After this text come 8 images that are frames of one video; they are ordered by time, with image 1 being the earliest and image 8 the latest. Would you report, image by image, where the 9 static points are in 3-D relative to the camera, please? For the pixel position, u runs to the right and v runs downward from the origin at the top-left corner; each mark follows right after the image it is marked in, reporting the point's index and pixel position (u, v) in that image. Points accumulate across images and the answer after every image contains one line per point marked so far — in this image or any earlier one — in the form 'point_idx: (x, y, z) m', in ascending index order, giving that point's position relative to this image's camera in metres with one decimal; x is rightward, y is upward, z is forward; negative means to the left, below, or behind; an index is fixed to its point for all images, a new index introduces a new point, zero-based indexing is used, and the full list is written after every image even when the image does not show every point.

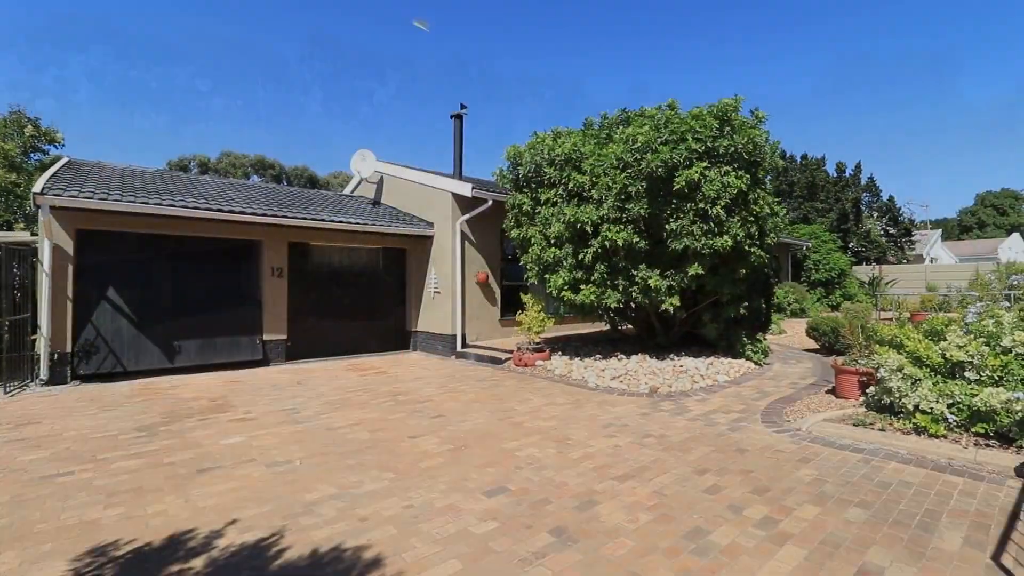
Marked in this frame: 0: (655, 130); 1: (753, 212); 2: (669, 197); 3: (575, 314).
0: (+2.1, +2.3, +7.0) m
1: (+3.5, +1.1, +7.1) m
2: (+2.3, +1.4, +7.1) m
3: (+1.1, -0.4, +8.4) m
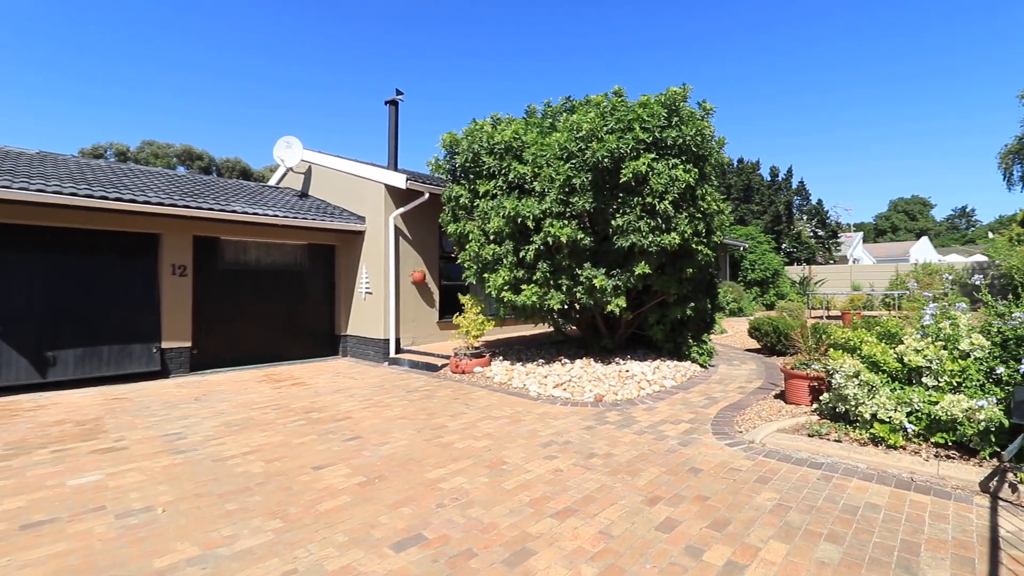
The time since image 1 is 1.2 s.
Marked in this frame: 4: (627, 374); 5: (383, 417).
0: (+1.2, +2.3, +6.5) m
1: (+2.6, +1.1, +6.7) m
2: (+1.4, +1.4, +6.6) m
3: (0.0, -0.5, +7.8) m
4: (+1.6, -1.3, +7.0) m
5: (-1.5, -1.5, +5.7) m
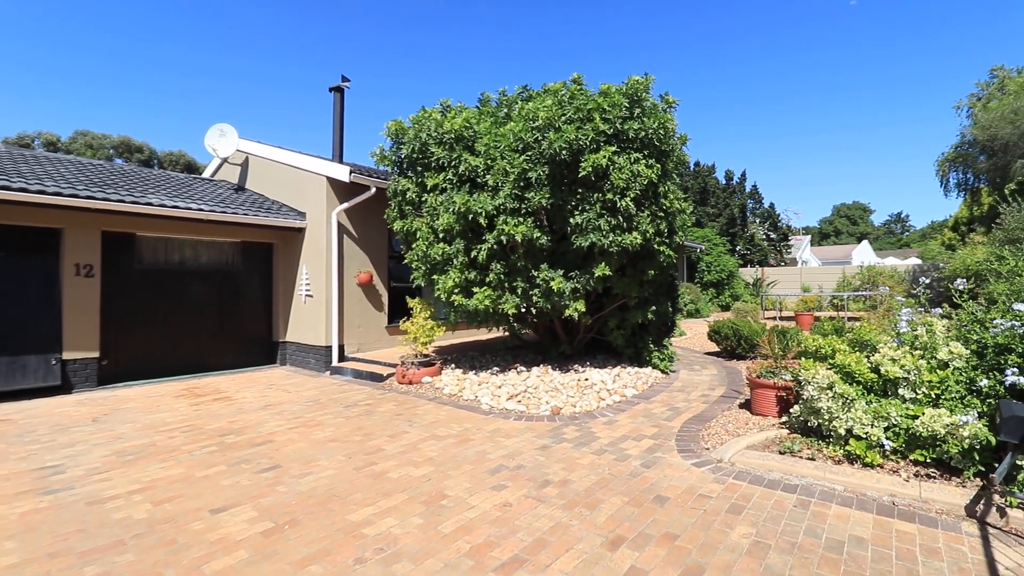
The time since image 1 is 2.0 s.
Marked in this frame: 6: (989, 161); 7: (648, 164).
0: (+0.6, +2.2, +6.0) m
1: (+2.0, +1.1, +6.3) m
2: (+0.7, +1.3, +6.1) m
3: (-0.7, -0.5, +7.2) m
4: (+1.0, -1.3, +6.5) m
5: (-2.1, -1.6, +5.0) m
6: (+16.6, +4.4, +16.7) m
7: (+1.7, +1.5, +6.0) m
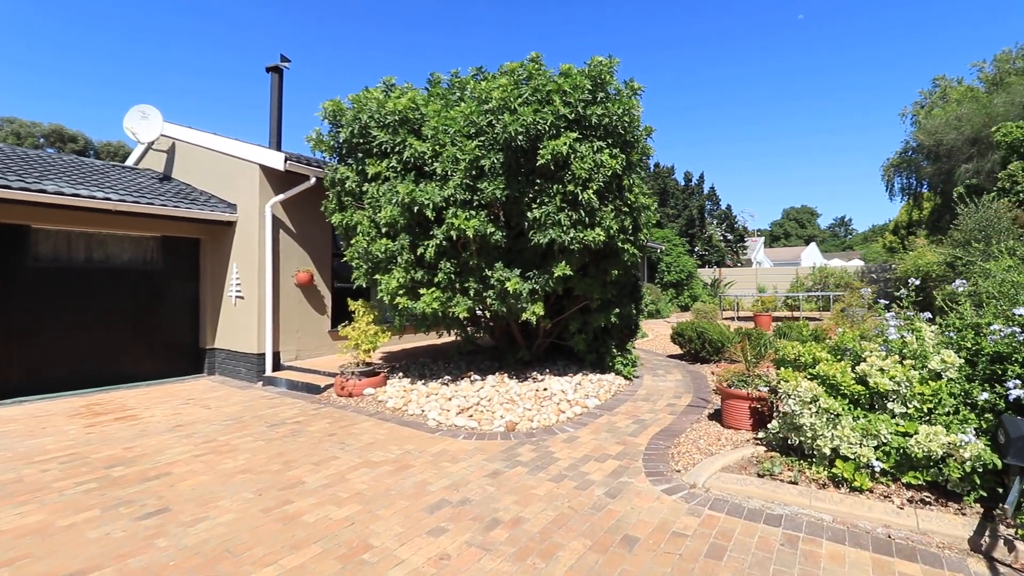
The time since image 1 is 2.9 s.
0: (0.0, +2.2, +5.4) m
1: (+1.4, +1.1, +5.8) m
2: (+0.2, +1.3, +5.5) m
3: (-1.3, -0.5, +6.5) m
4: (+0.4, -1.3, +6.0) m
5: (-2.6, -1.6, +4.2) m
6: (+15.1, +4.4, +17.3) m
7: (+1.1, +1.5, +5.5) m
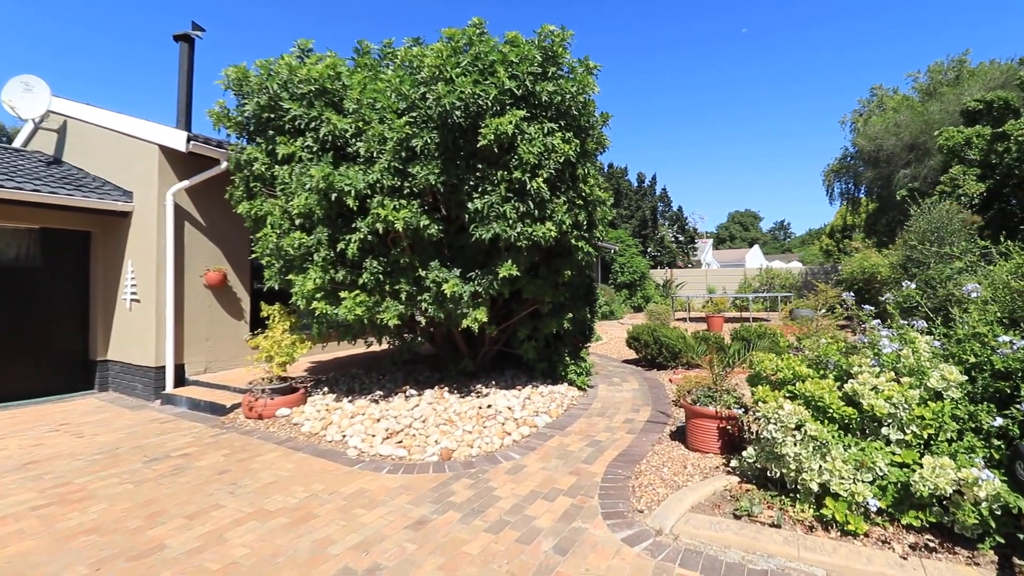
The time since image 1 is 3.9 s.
0: (-0.6, +2.2, +4.6) m
1: (+0.7, +1.0, +5.2) m
2: (-0.5, +1.3, +4.8) m
3: (-2.0, -0.5, +5.6) m
4: (-0.3, -1.3, +5.2) m
5: (-3.0, -1.6, +3.2) m
6: (+13.4, +4.3, +17.8) m
7: (+0.5, +1.5, +4.8) m
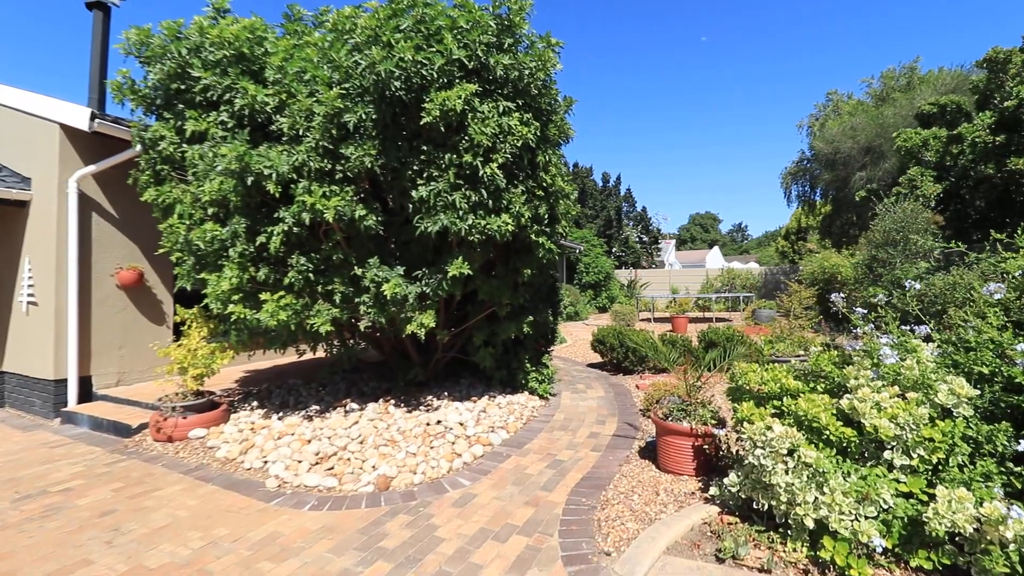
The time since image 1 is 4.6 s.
0: (-1.0, +2.2, +3.9) m
1: (+0.3, +1.0, +4.6) m
2: (-0.9, +1.3, +4.1) m
3: (-2.5, -0.5, +4.9) m
4: (-0.7, -1.3, +4.6) m
5: (-3.4, -1.6, +2.4) m
6: (+12.0, +4.3, +18.2) m
7: (+0.1, +1.5, +4.2) m
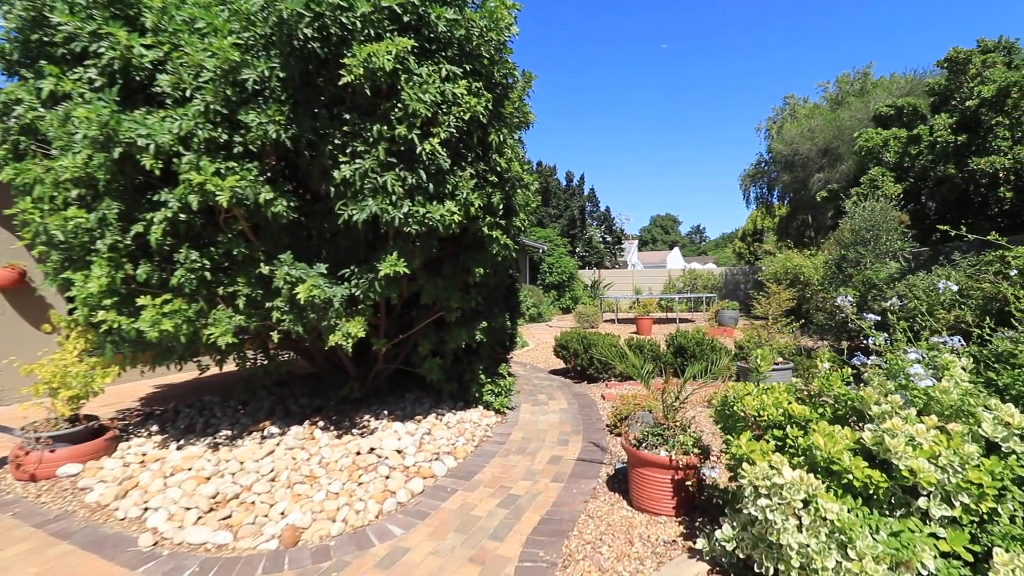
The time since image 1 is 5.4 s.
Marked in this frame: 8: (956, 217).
0: (-1.4, +2.2, +3.2) m
1: (-0.1, +1.0, +4.0) m
2: (-1.3, +1.3, +3.4) m
3: (-3.0, -0.6, +4.0) m
4: (-1.2, -1.4, +3.8) m
5: (-3.6, -1.6, +1.4) m
6: (+10.5, +4.3, +18.3) m
7: (-0.3, +1.5, +3.5) m
8: (+9.2, +1.5, +10.0) m
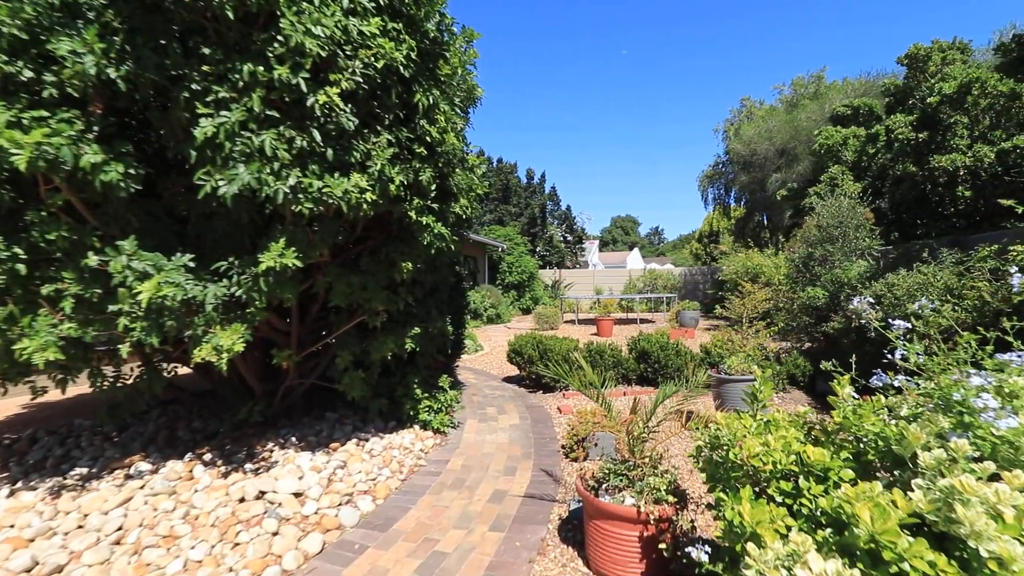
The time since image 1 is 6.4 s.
0: (-1.8, +2.2, +2.3) m
1: (-0.6, +1.0, +3.2) m
2: (-1.7, +1.3, +2.5) m
3: (-3.4, -0.5, +3.0) m
4: (-1.6, -1.3, +3.0) m
5: (-3.9, -1.6, +0.4) m
6: (+9.0, +4.3, +18.3) m
7: (-0.7, +1.5, +2.7) m
8: (+8.3, +1.5, +9.9) m
